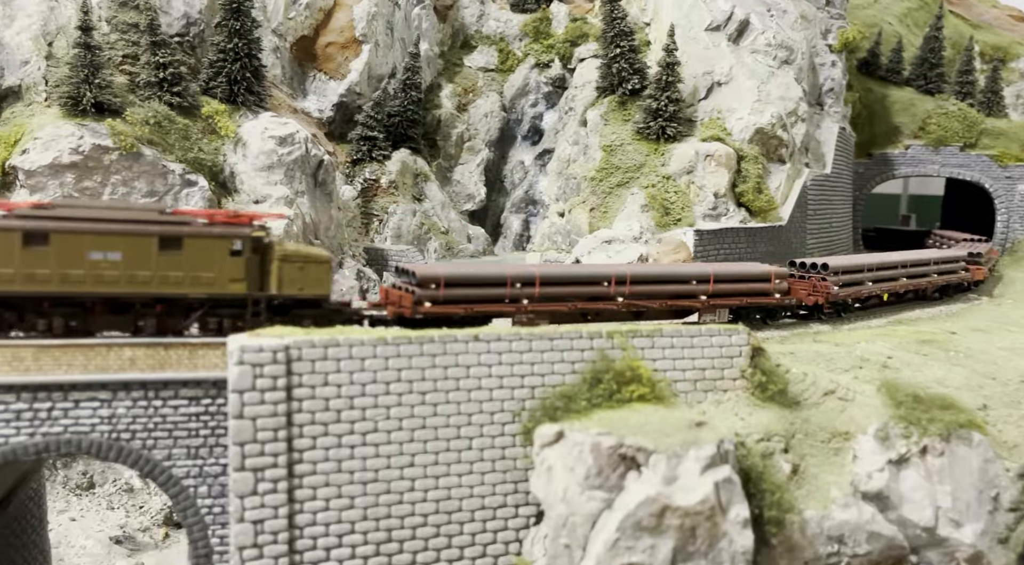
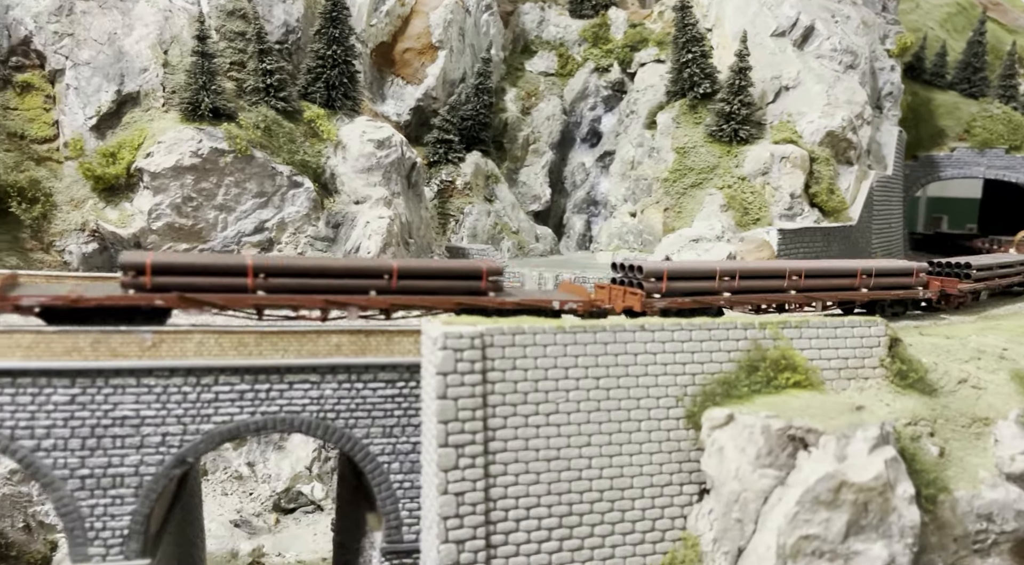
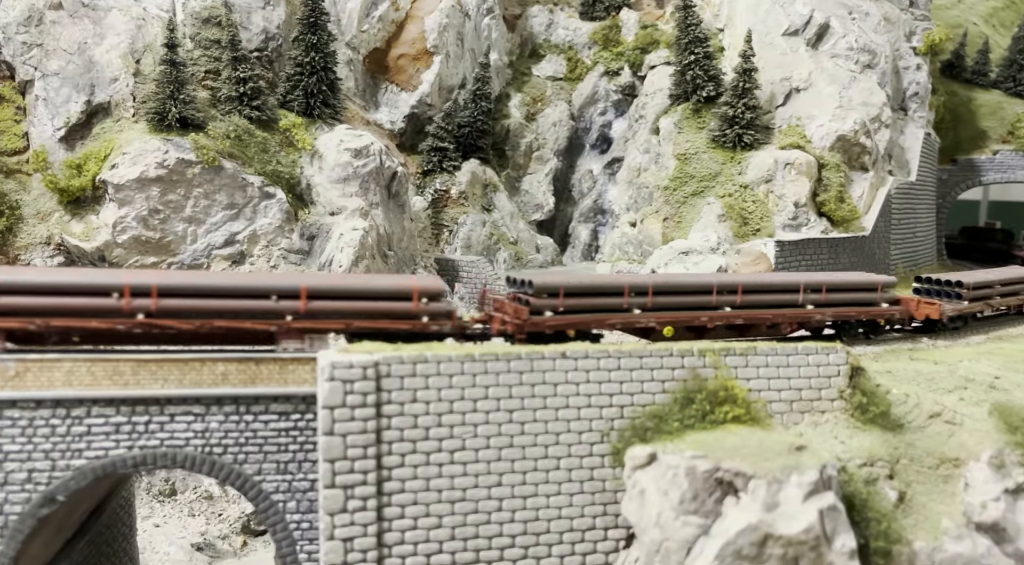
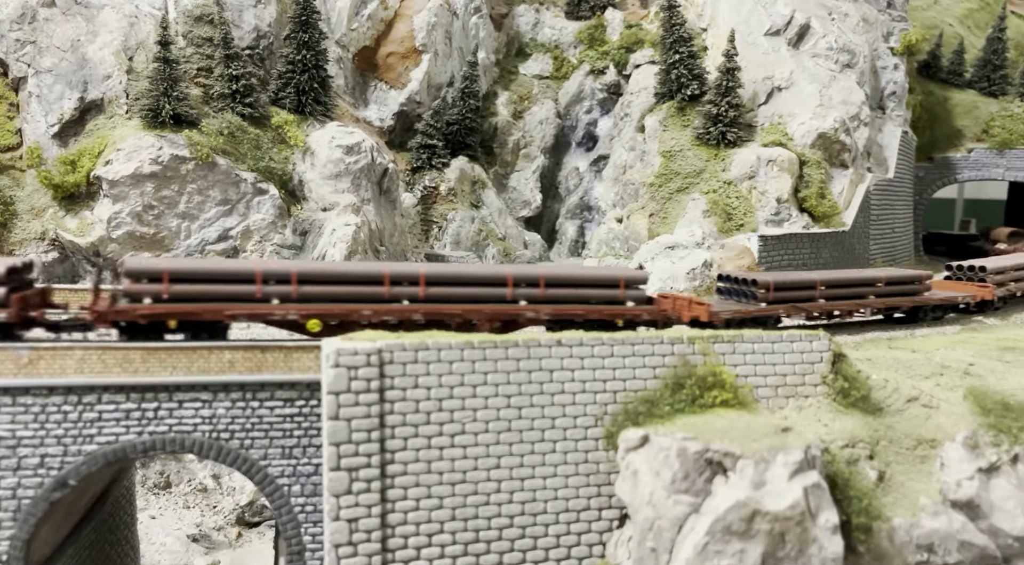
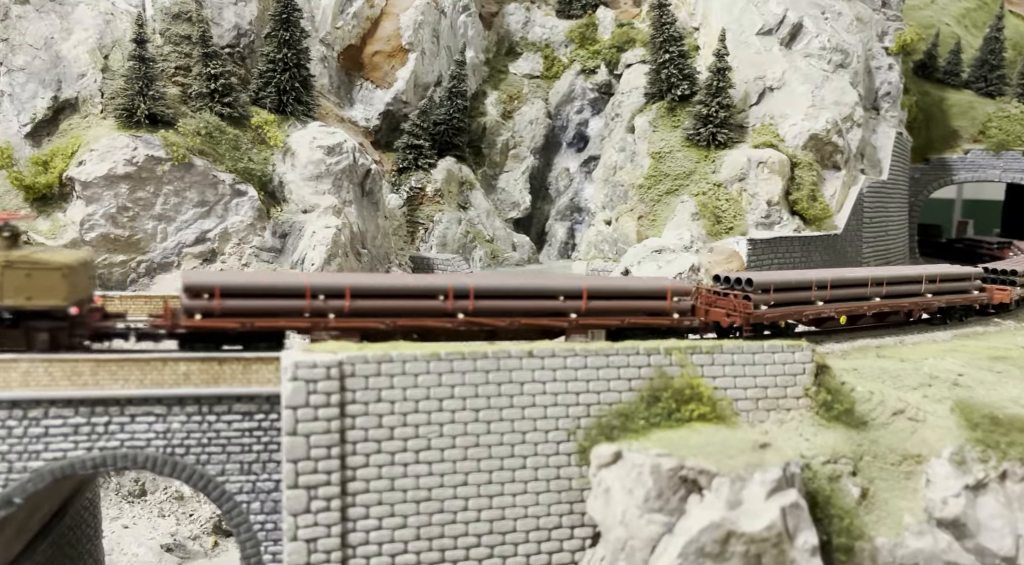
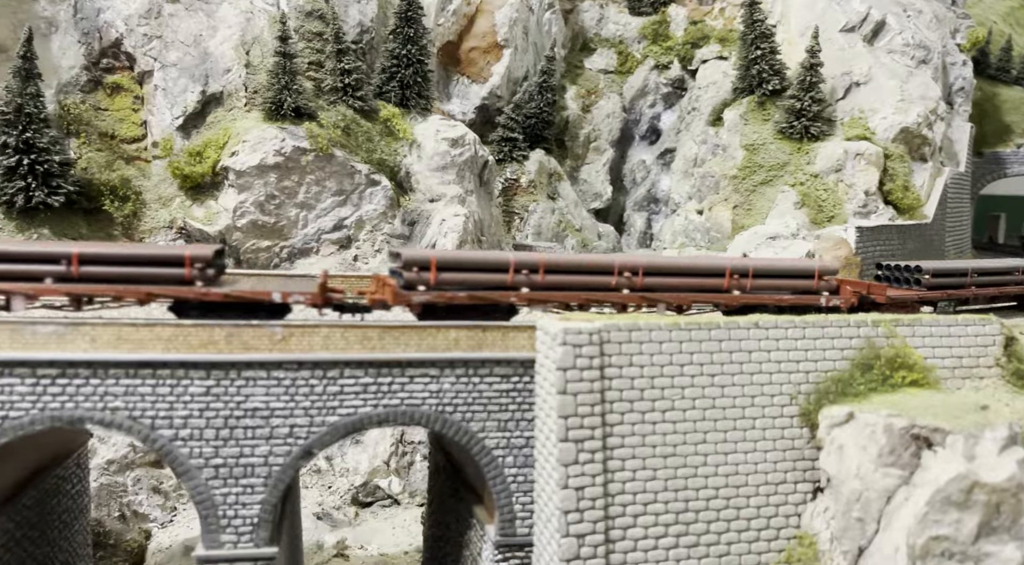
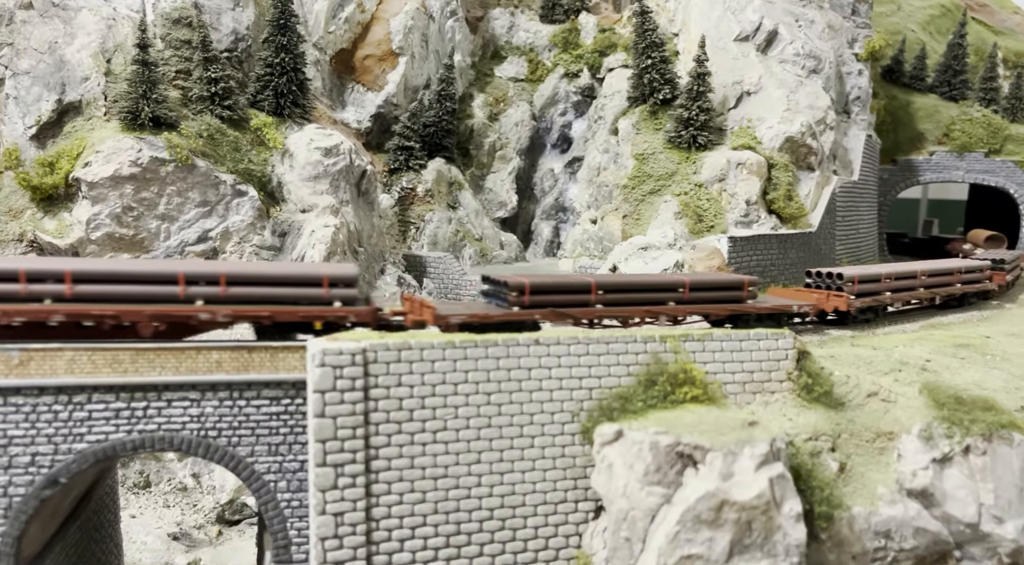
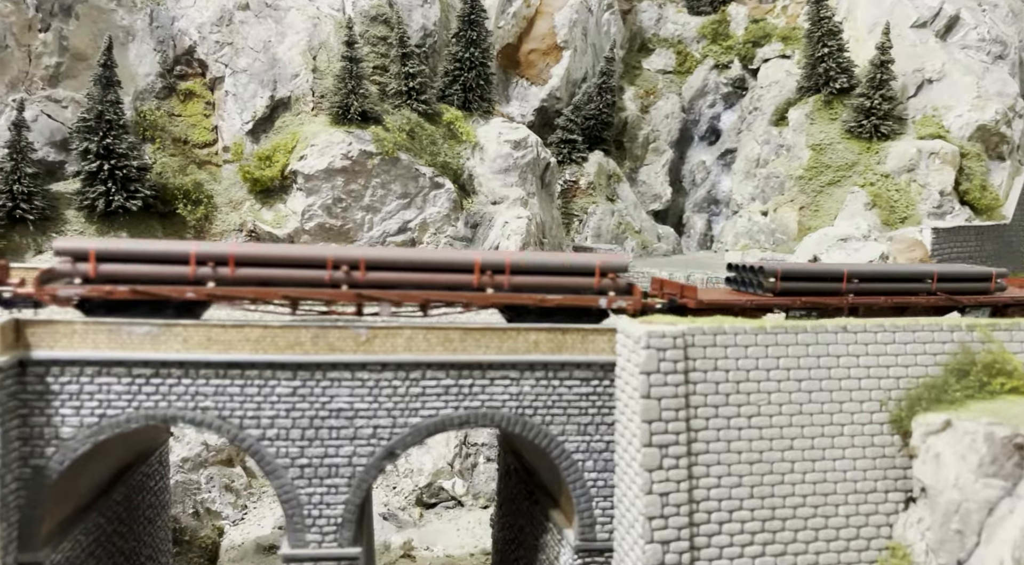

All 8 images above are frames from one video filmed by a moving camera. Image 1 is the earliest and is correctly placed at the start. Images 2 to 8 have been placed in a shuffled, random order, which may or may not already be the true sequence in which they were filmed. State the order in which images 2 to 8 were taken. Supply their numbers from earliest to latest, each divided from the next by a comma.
5, 3, 4, 7, 2, 6, 8
